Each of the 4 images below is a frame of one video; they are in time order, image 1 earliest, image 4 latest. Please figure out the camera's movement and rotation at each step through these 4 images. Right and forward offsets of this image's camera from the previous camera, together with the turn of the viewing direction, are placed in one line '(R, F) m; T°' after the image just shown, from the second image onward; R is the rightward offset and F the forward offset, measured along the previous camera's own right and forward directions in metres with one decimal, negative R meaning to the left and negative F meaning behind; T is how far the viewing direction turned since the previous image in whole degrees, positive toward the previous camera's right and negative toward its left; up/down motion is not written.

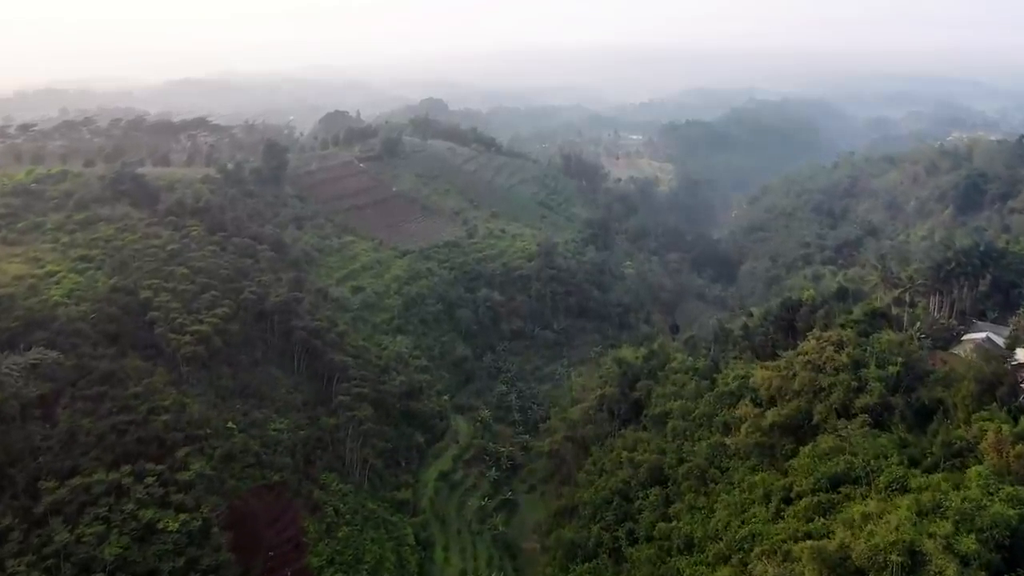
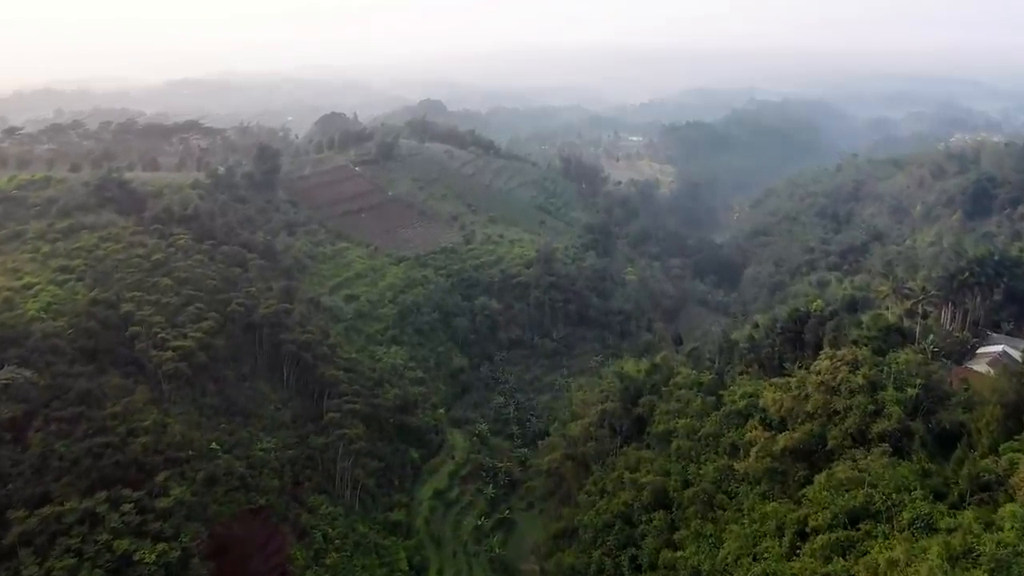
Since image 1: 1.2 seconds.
(+0.1, +1.2) m; 0°
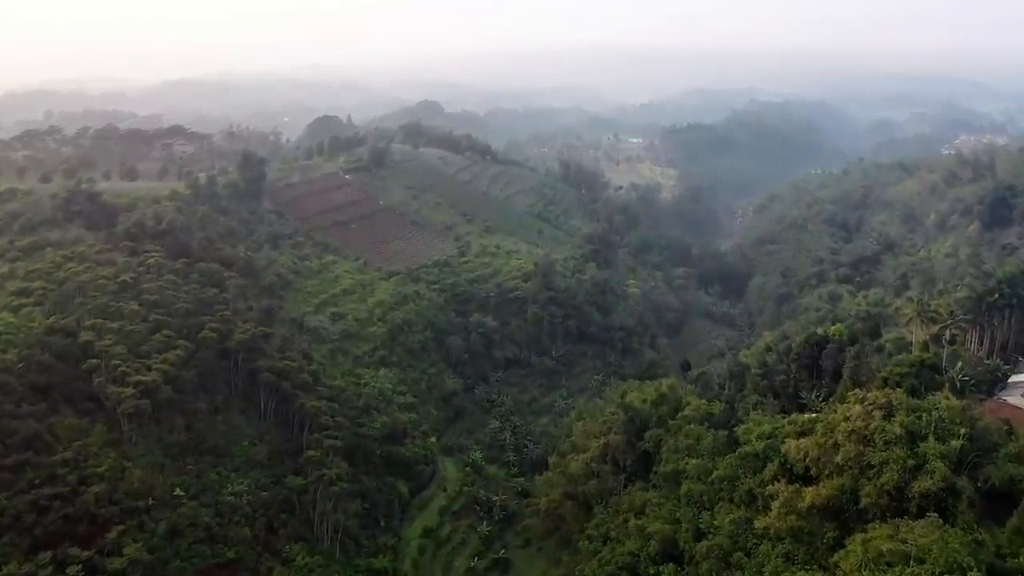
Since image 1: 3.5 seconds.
(+0.1, +2.2) m; 0°
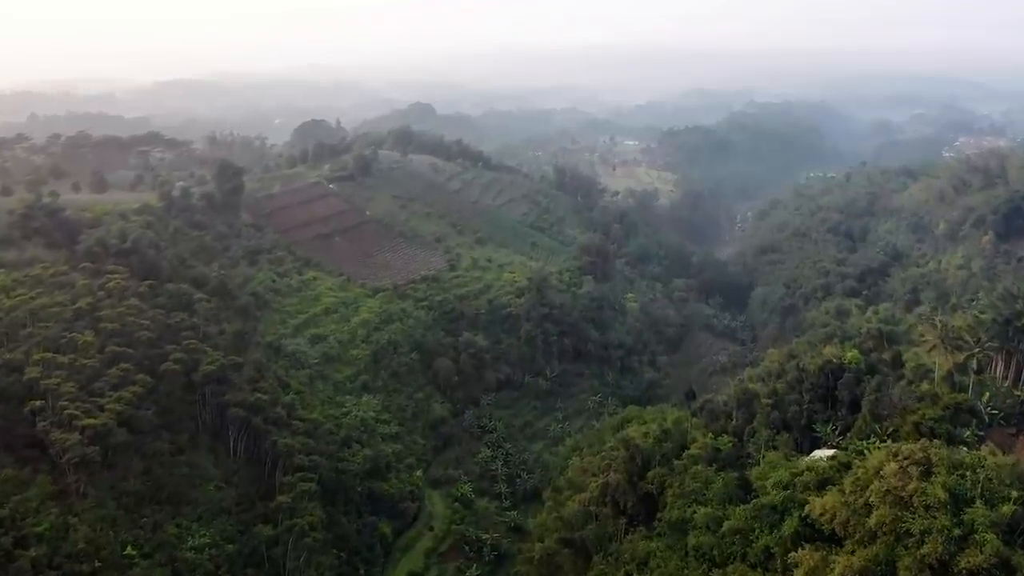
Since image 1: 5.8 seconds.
(+0.2, +2.2) m; 0°
